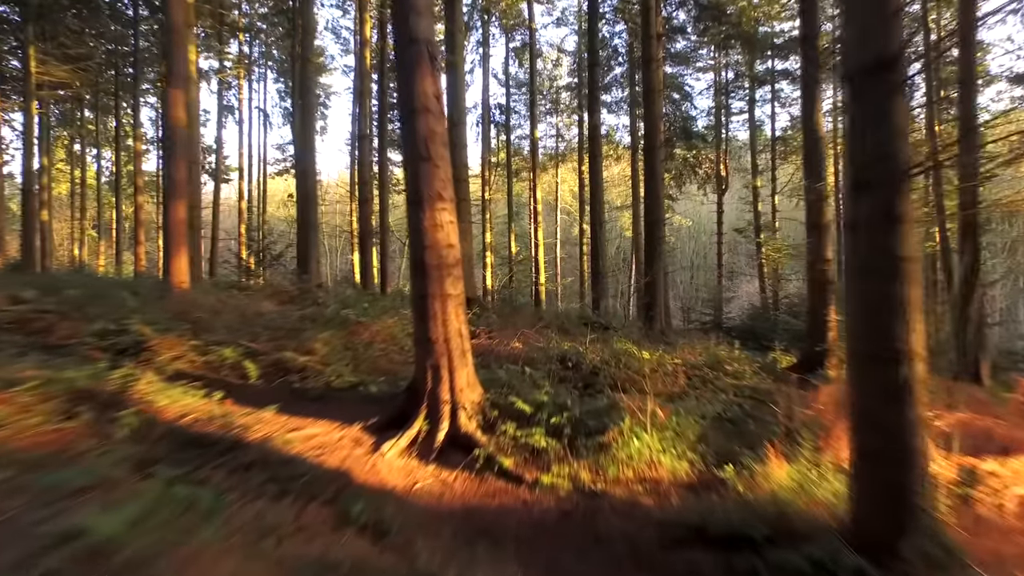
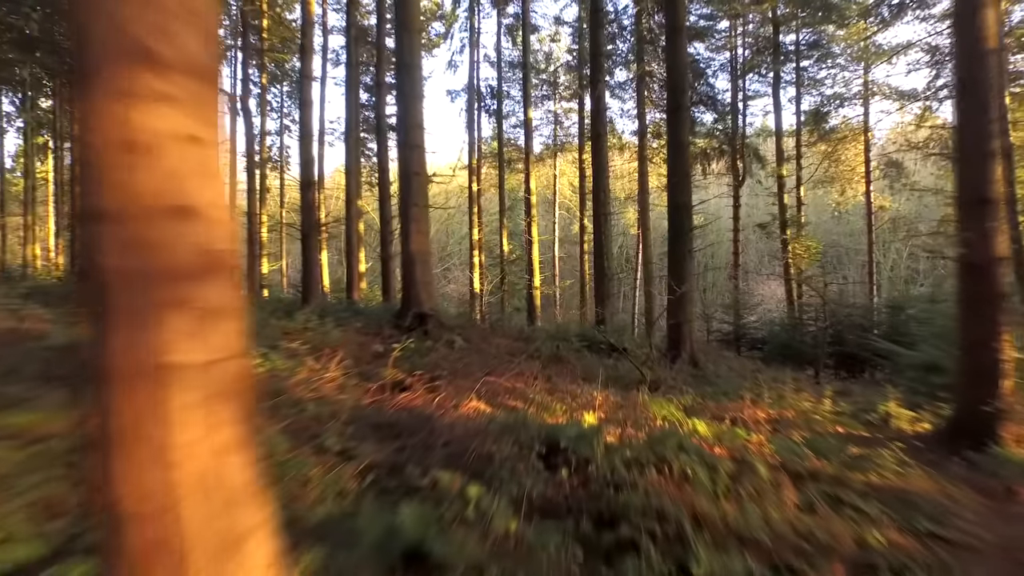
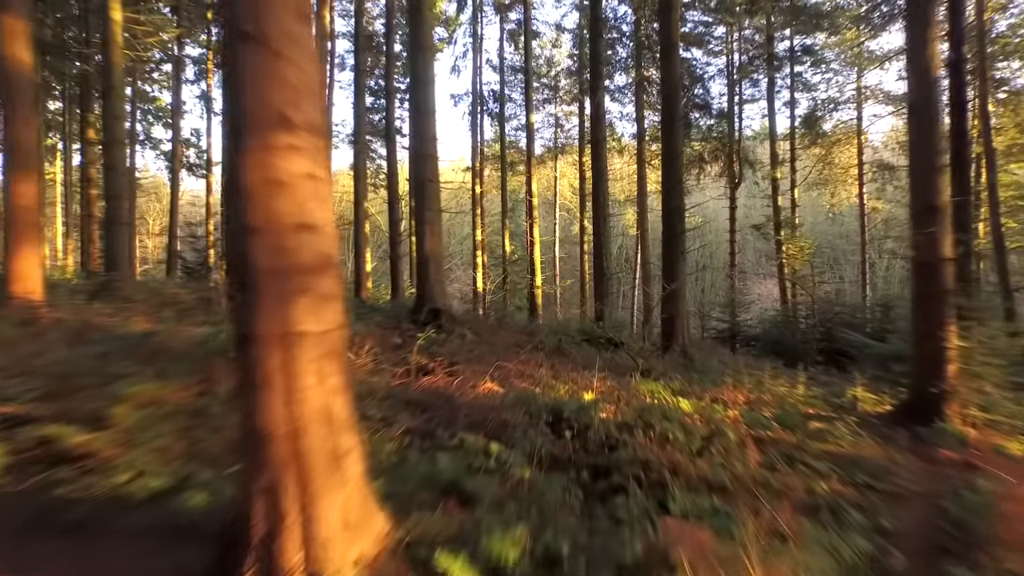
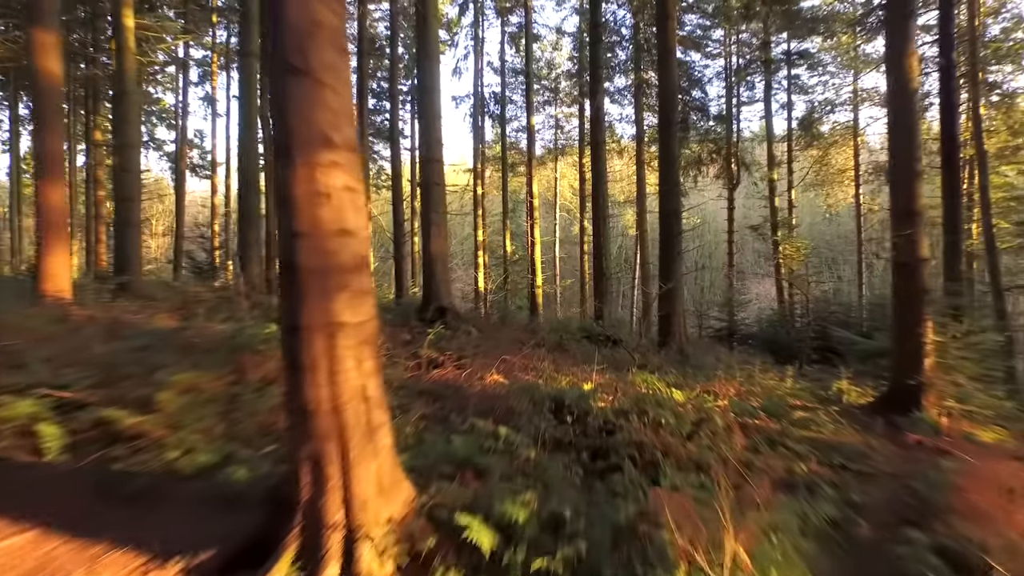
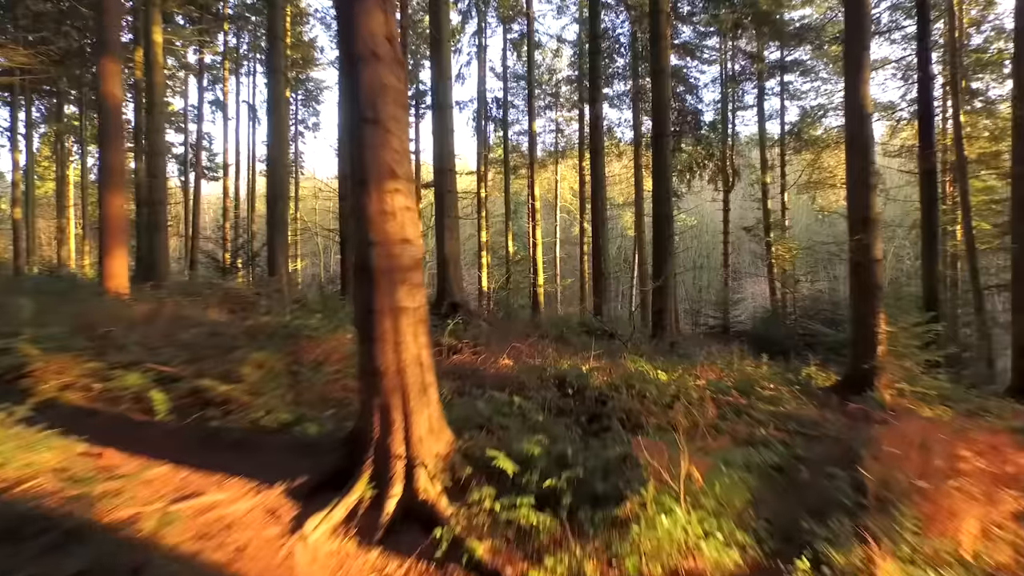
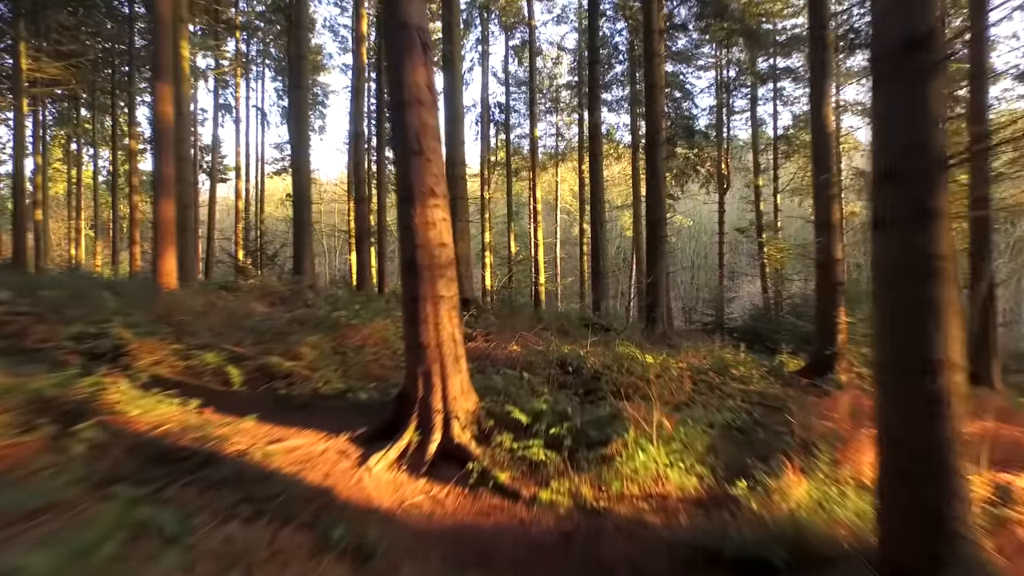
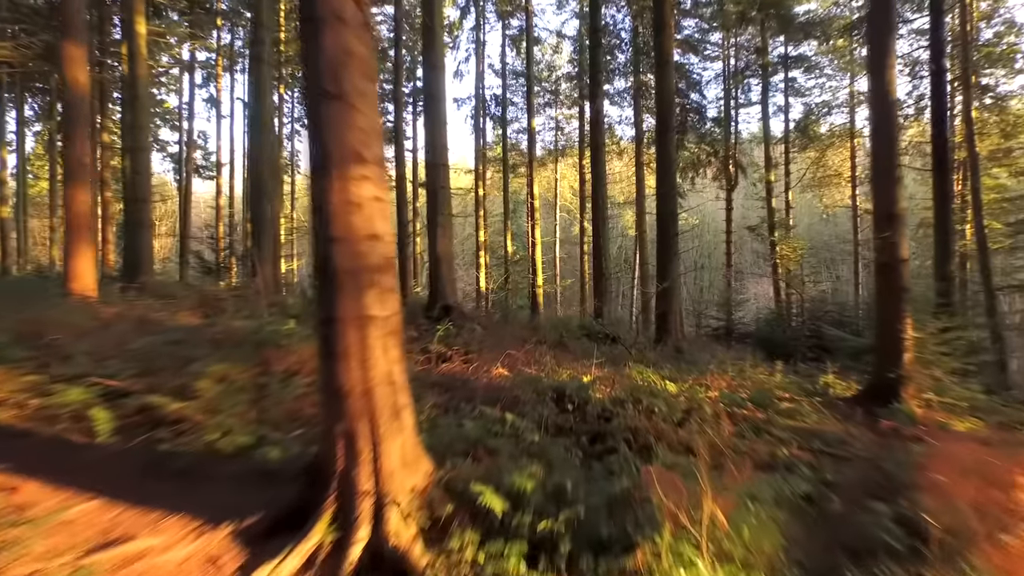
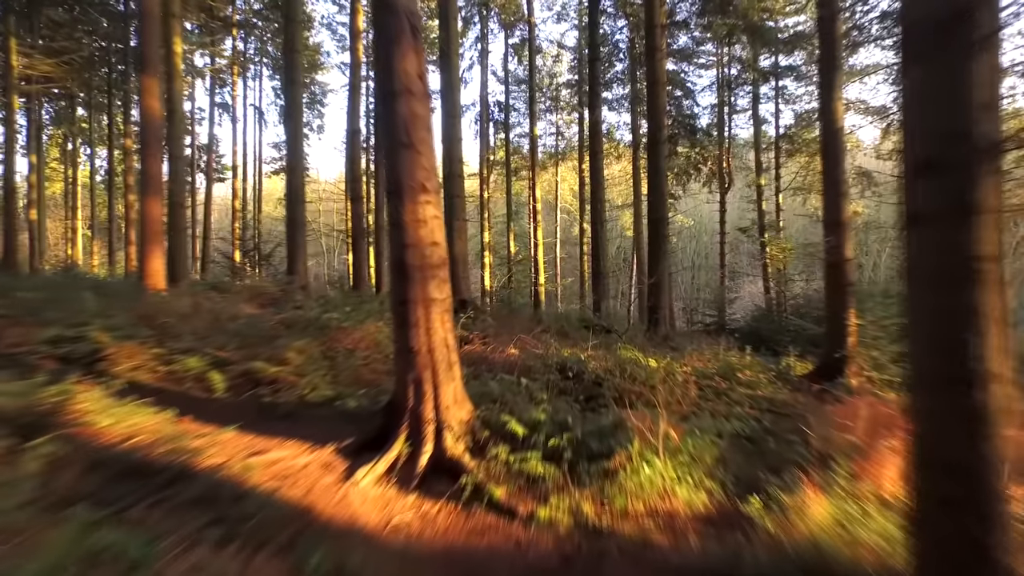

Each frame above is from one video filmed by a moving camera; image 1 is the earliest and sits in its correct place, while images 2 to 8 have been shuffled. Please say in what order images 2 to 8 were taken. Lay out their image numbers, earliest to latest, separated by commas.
6, 8, 5, 7, 4, 3, 2
